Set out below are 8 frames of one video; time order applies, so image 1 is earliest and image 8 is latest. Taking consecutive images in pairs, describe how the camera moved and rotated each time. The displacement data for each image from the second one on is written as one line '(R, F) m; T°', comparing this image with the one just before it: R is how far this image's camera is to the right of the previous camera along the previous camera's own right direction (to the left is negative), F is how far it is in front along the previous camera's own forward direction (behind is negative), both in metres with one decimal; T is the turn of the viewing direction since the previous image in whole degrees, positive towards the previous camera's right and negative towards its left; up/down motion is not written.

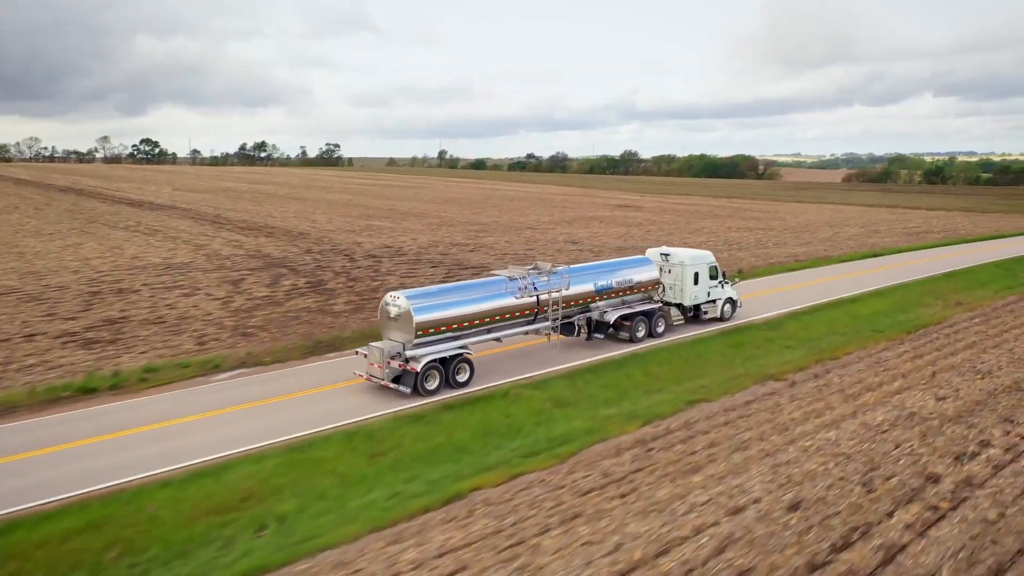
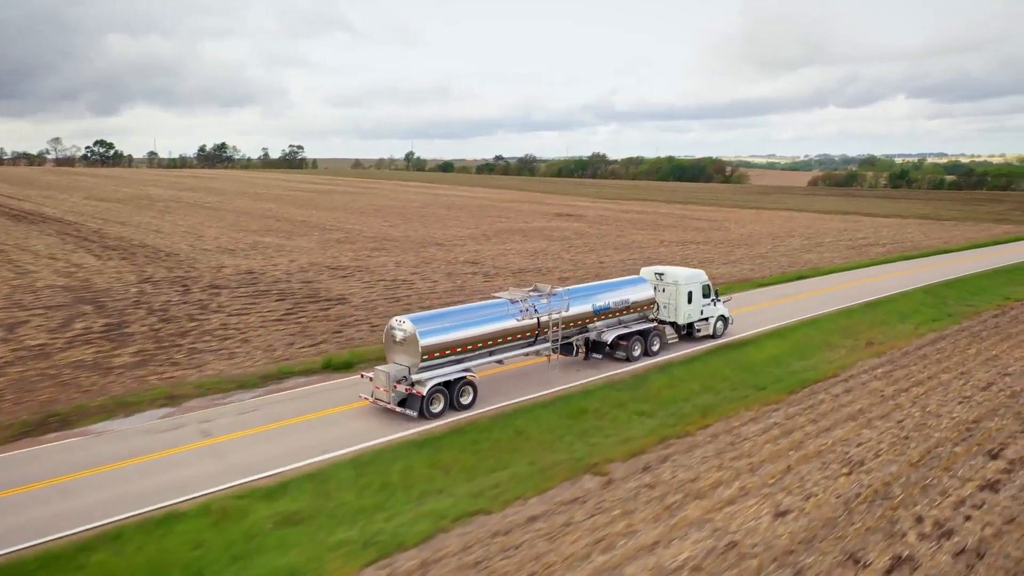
(+2.9, +2.8) m; +2°
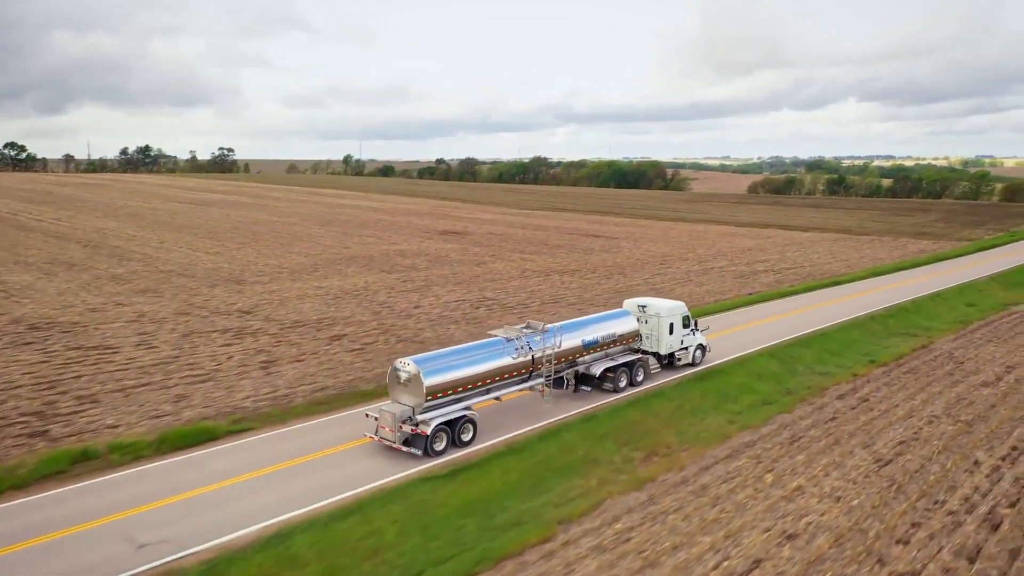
(+5.0, +4.8) m; +3°
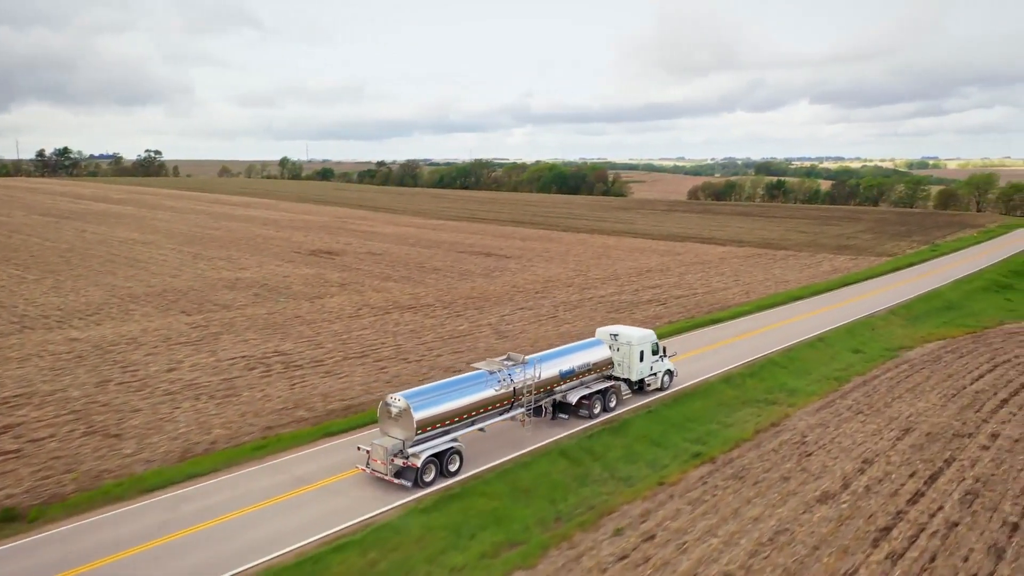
(+4.5, +4.5) m; +3°
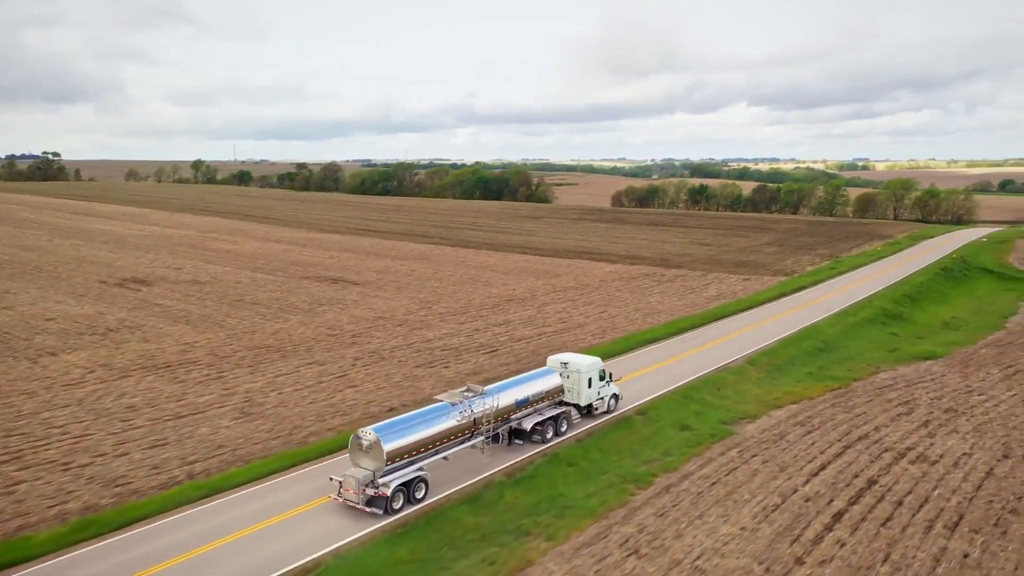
(+5.0, +5.1) m; +4°
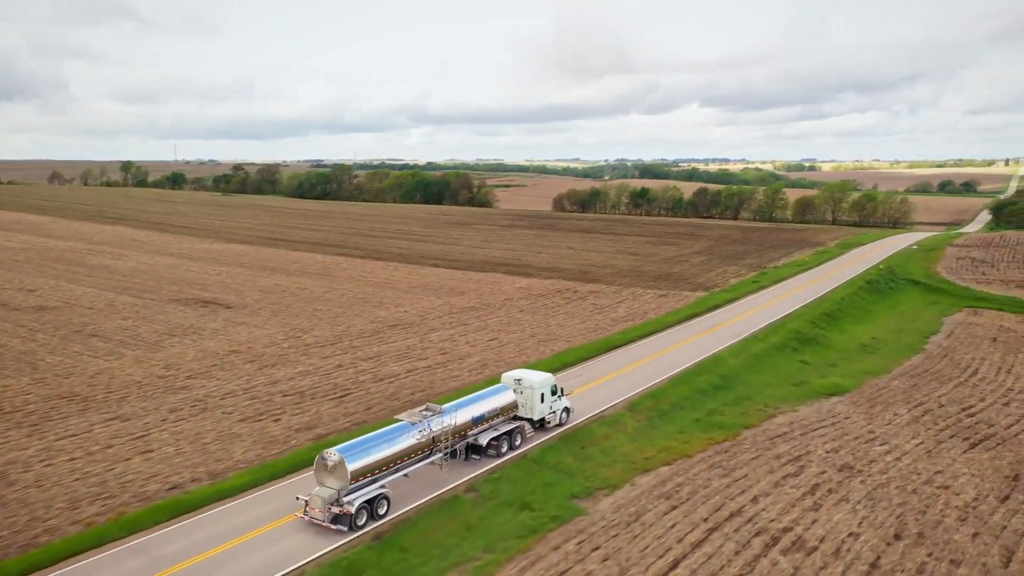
(+3.2, +3.4) m; +3°
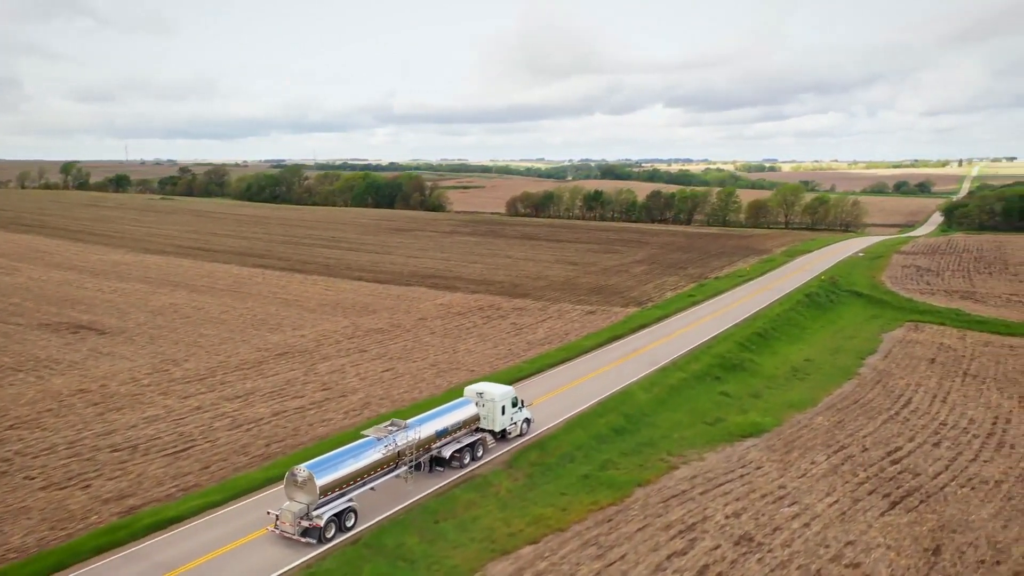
(+2.6, +3.0) m; +2°
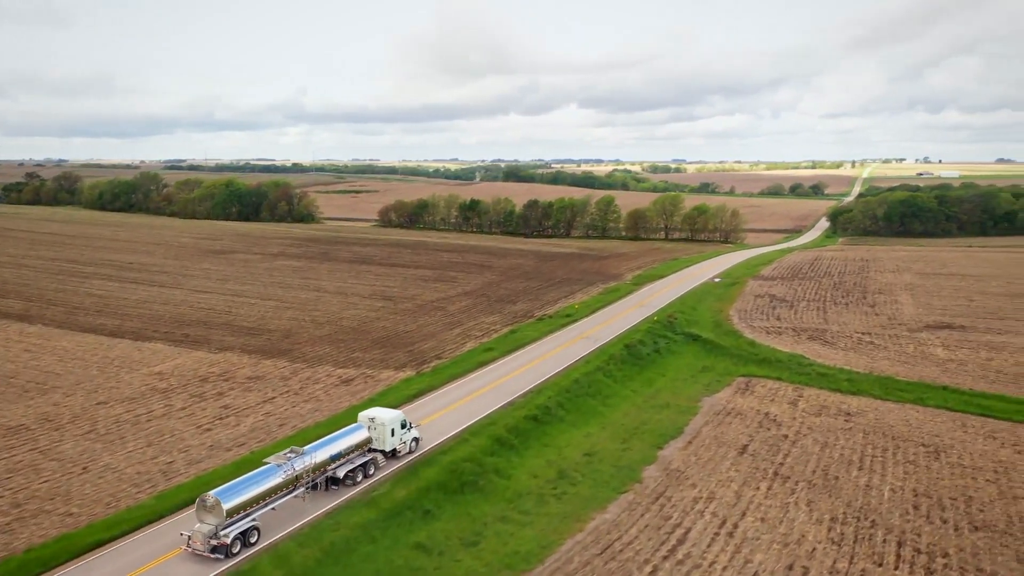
(+7.9, +8.5) m; +6°
